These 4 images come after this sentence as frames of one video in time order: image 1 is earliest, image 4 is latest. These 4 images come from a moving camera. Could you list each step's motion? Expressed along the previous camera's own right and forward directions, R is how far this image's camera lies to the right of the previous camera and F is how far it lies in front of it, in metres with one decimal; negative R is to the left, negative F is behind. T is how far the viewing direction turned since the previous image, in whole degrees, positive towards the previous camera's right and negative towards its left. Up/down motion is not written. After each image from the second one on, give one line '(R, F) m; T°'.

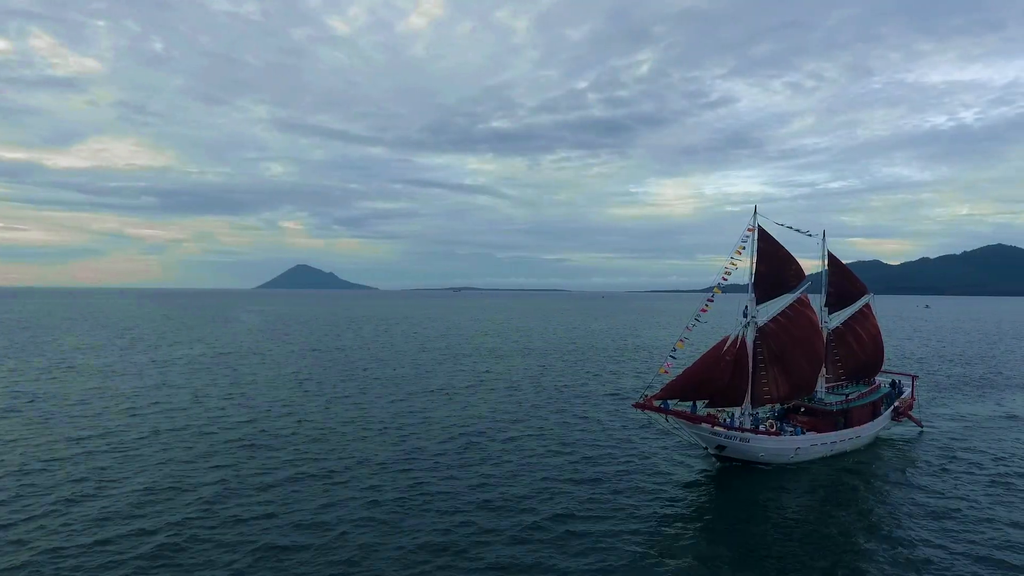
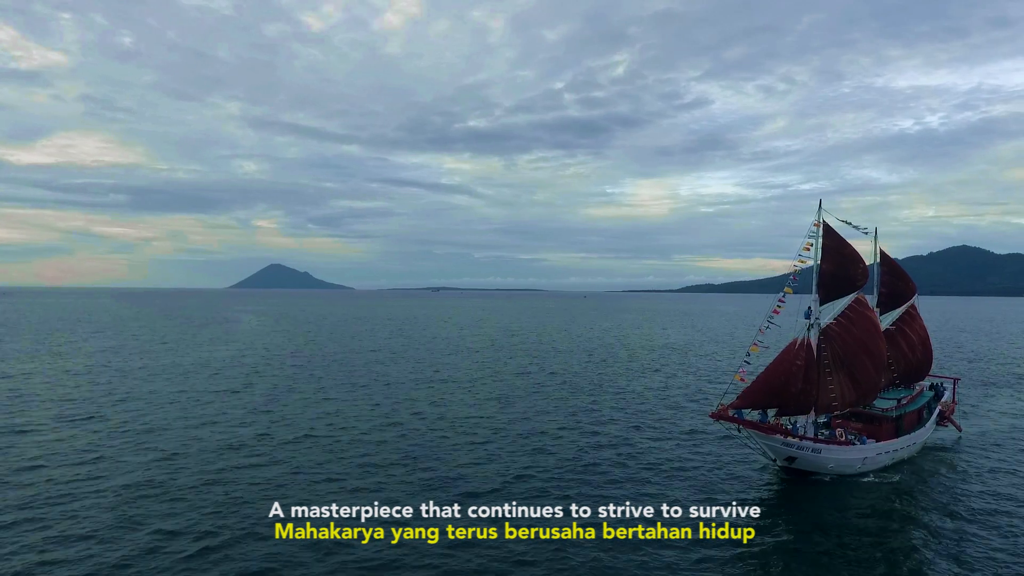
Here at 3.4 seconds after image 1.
(-1.8, +1.4) m; +2°
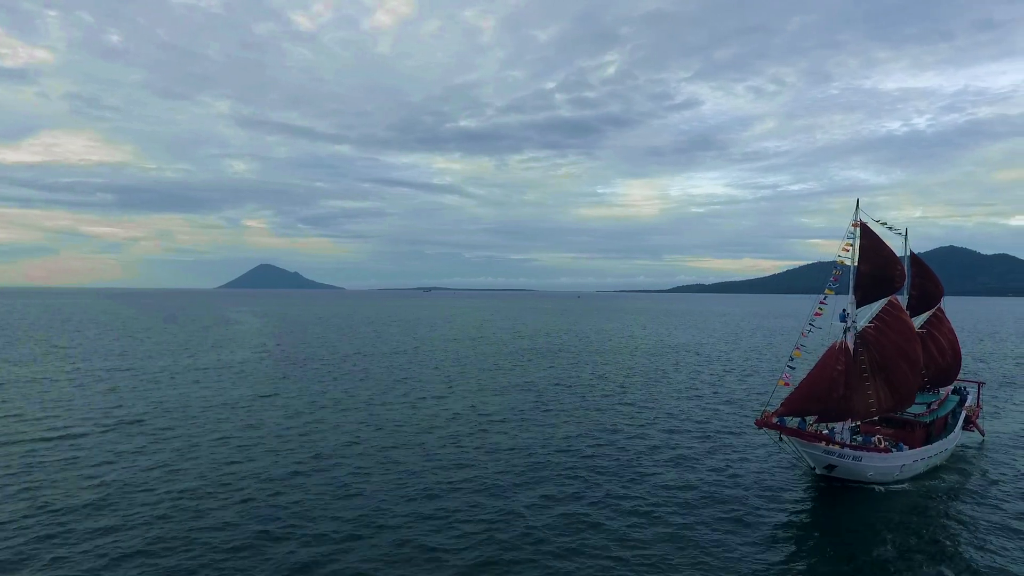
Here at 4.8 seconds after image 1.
(-1.0, +0.8) m; +1°
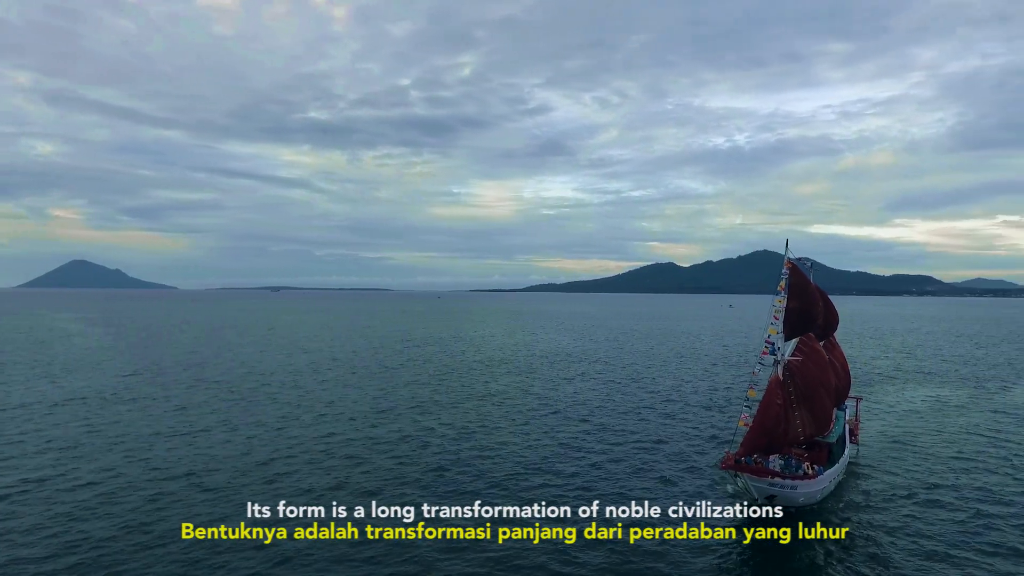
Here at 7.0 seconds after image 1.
(-7.1, -1.7) m; +14°
